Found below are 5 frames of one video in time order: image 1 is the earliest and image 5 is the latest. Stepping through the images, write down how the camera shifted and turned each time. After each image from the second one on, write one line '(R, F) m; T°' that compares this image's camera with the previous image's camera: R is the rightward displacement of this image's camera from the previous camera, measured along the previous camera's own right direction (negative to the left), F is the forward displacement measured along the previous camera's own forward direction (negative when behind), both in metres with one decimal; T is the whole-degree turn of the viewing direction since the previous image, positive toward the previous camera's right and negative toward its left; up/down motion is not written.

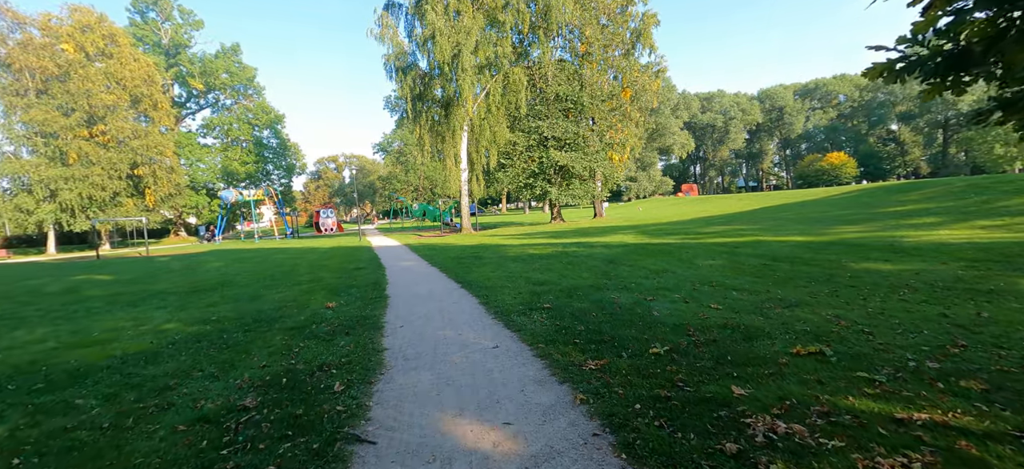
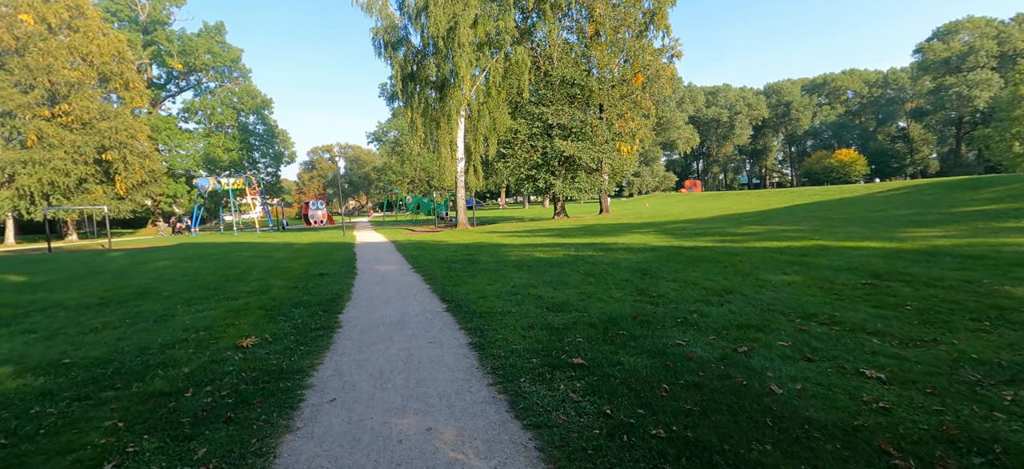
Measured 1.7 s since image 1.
(-0.1, +2.6) m; 0°
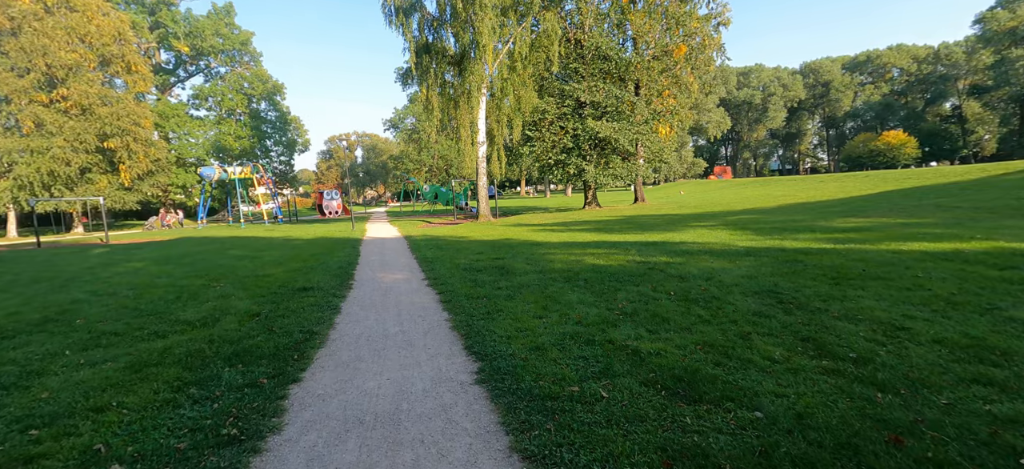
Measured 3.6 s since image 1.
(-0.5, +2.9) m; -2°
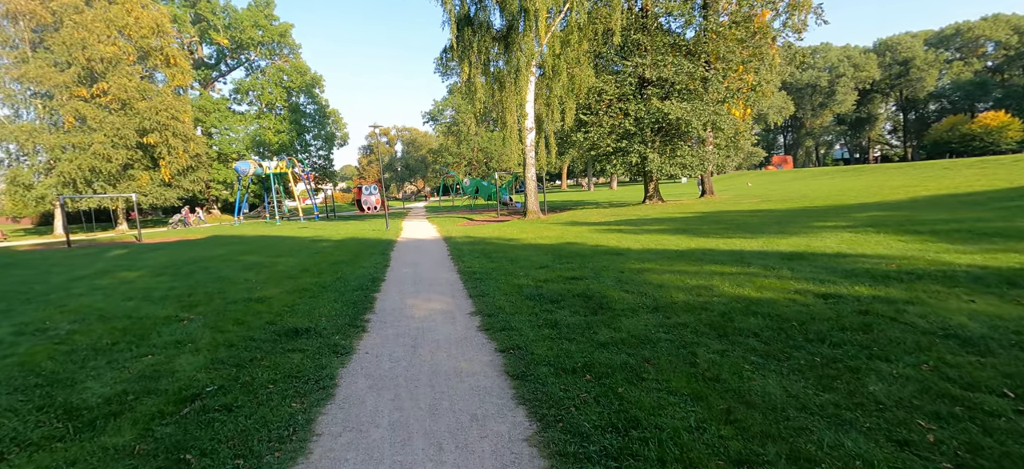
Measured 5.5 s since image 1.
(-0.7, +3.0) m; -5°
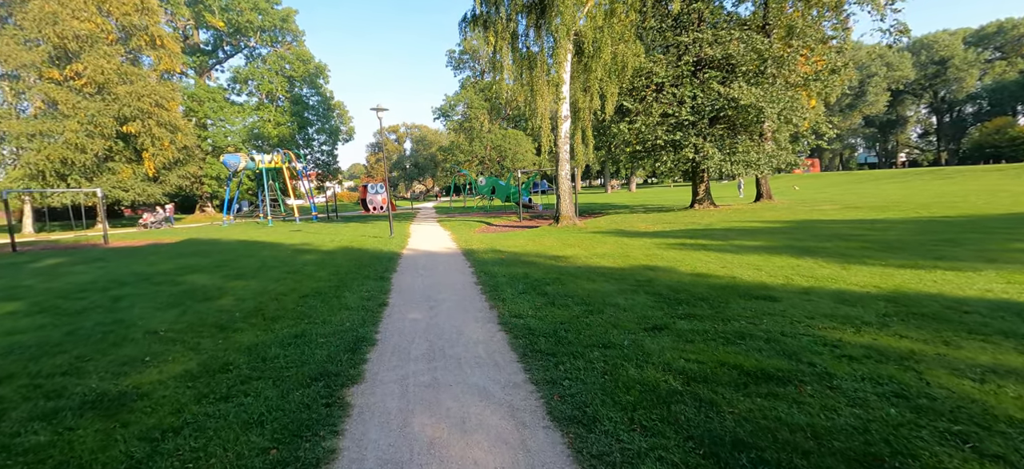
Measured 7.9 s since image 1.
(-0.9, +3.9) m; -1°
